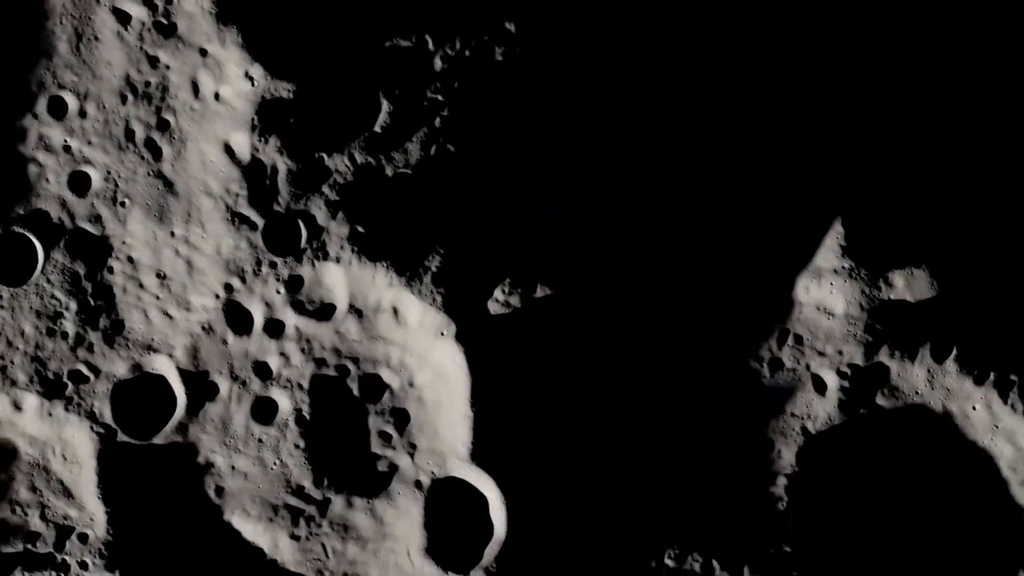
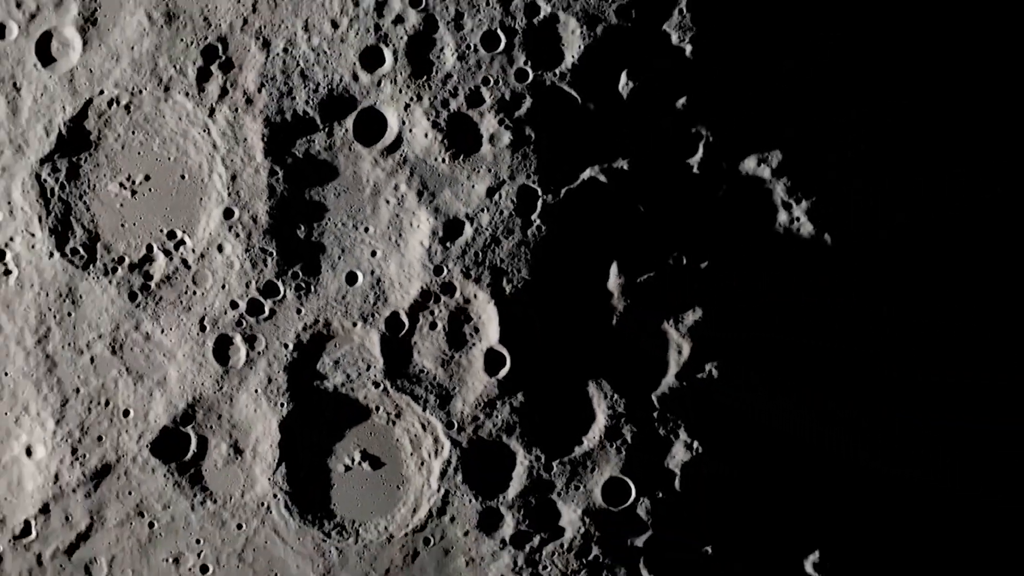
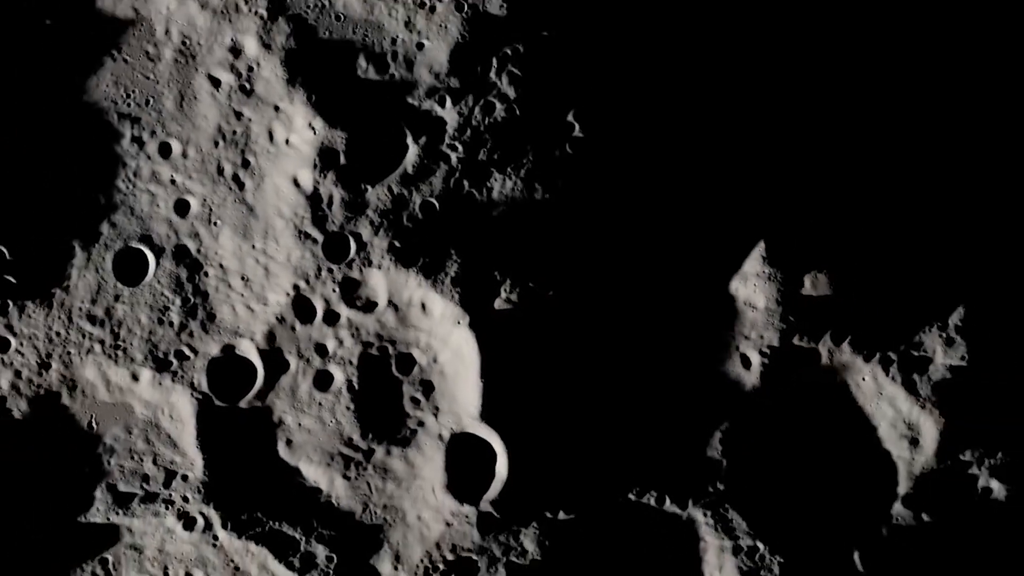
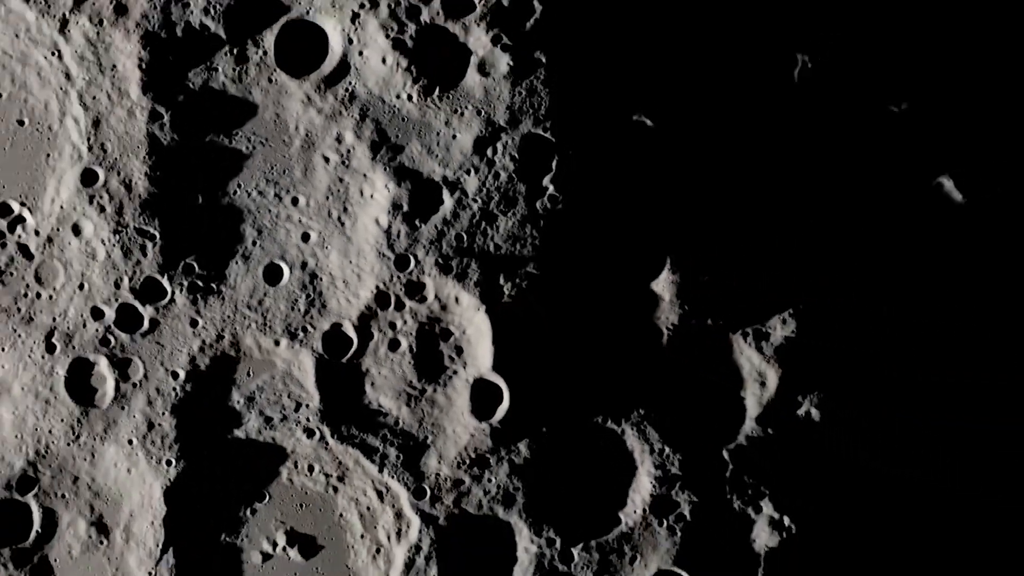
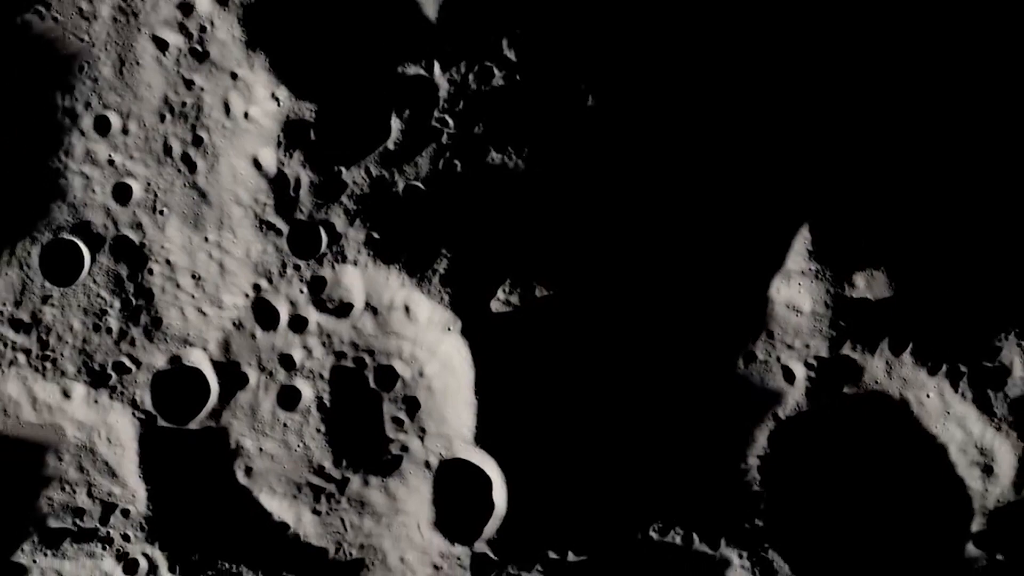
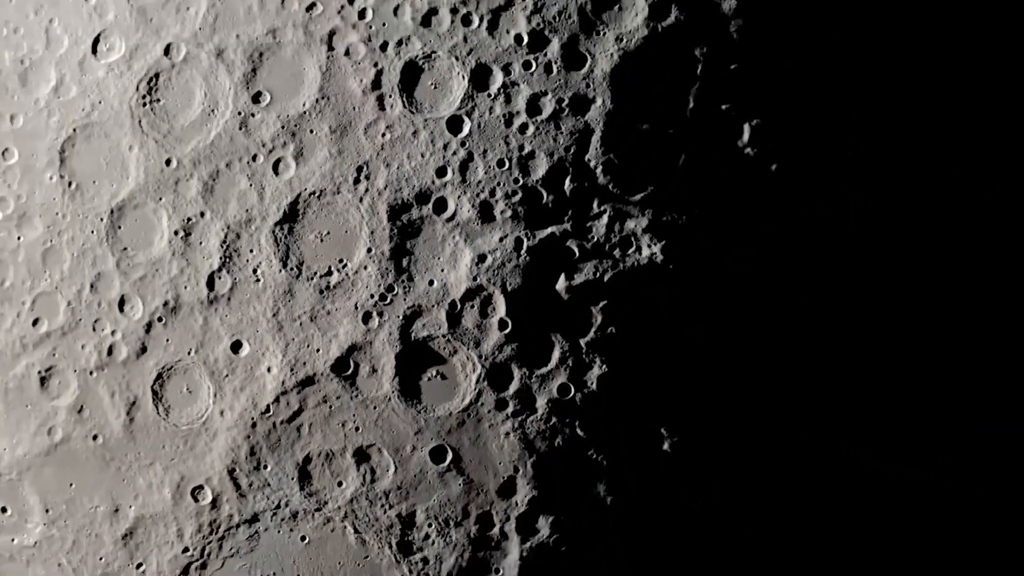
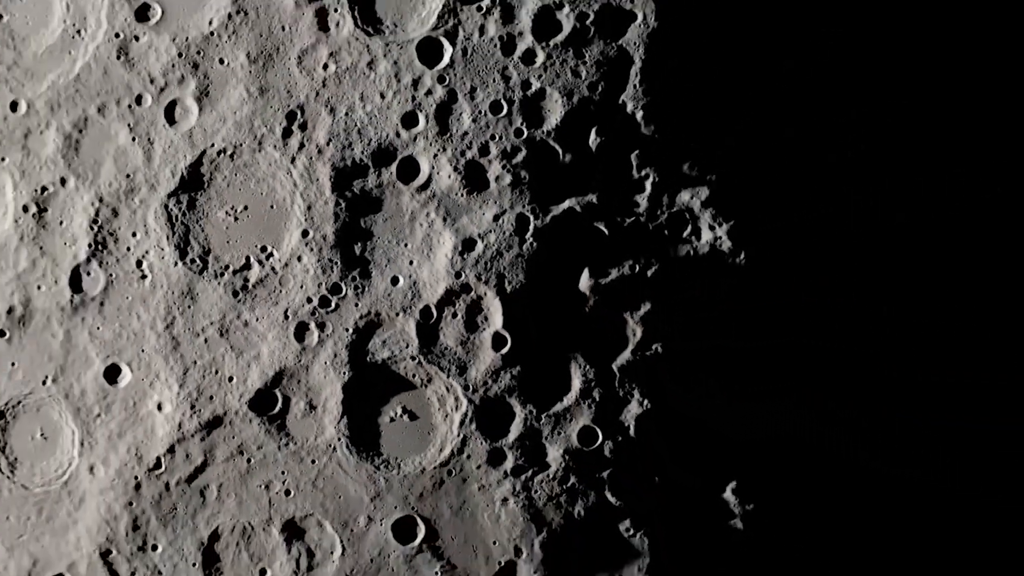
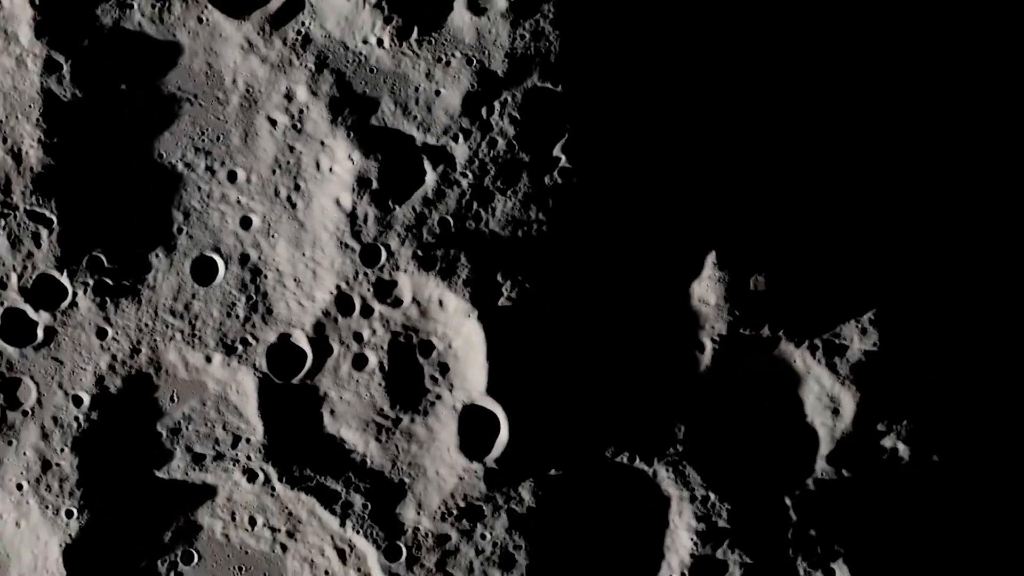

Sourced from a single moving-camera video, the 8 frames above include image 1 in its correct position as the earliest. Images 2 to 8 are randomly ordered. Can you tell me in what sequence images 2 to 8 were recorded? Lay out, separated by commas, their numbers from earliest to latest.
5, 3, 8, 4, 2, 7, 6
